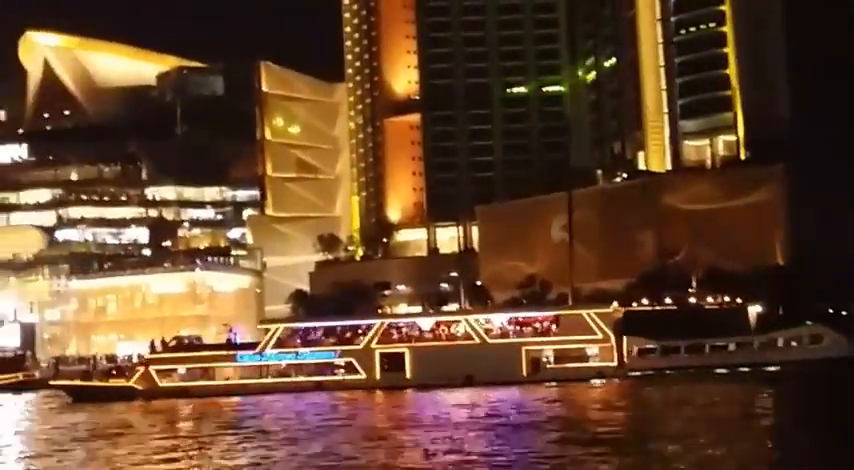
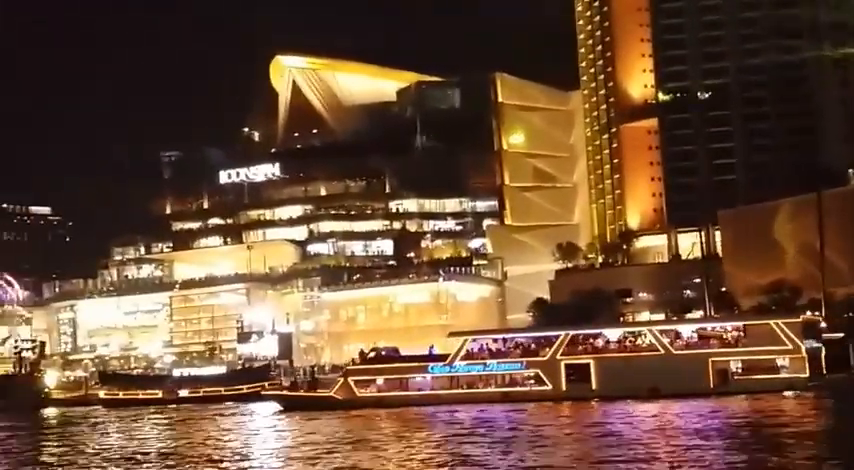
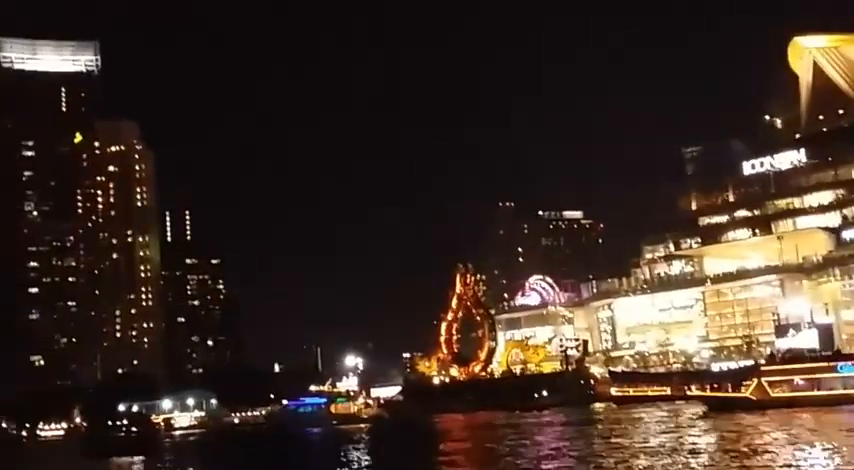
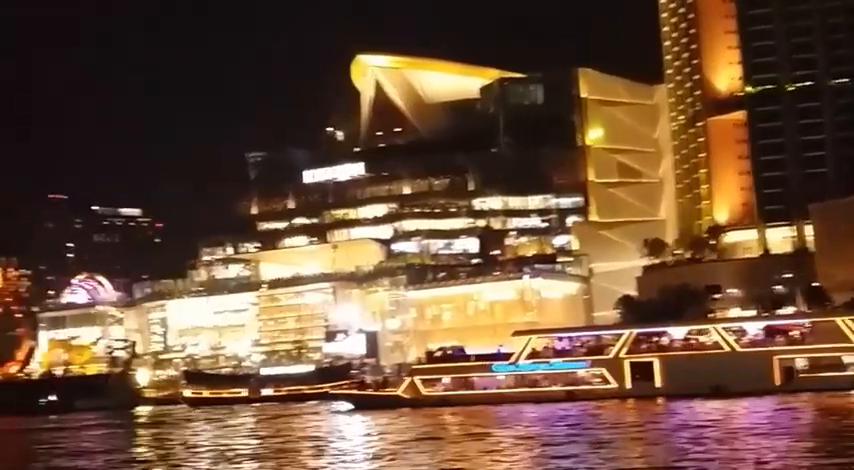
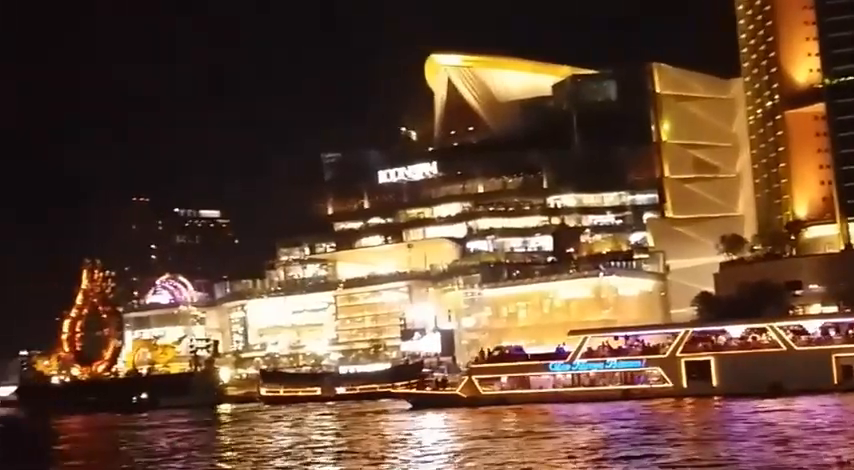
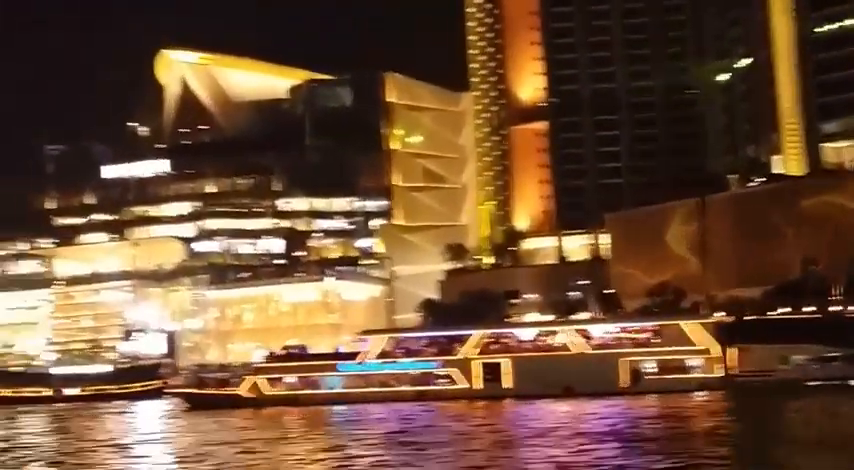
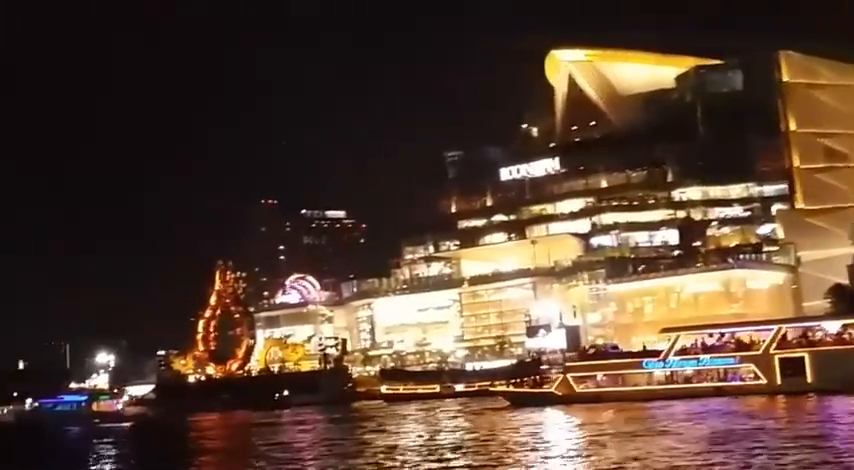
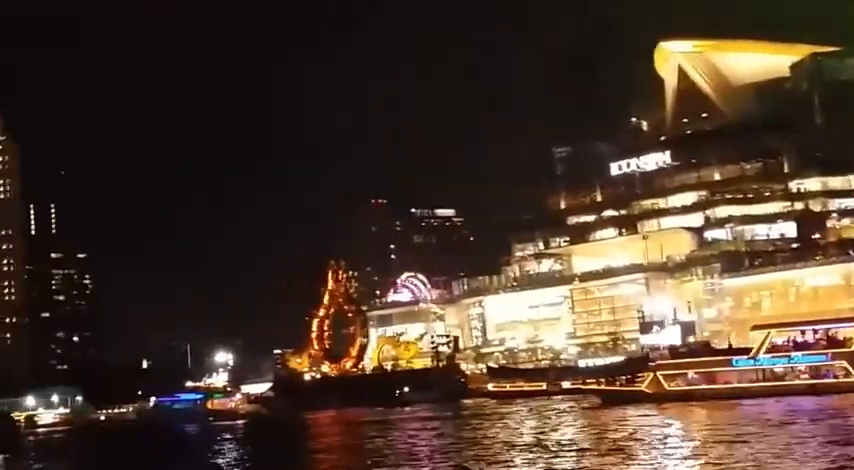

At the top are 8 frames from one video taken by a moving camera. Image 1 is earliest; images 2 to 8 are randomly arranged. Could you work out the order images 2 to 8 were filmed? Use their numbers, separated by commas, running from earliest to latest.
6, 2, 4, 5, 7, 8, 3
